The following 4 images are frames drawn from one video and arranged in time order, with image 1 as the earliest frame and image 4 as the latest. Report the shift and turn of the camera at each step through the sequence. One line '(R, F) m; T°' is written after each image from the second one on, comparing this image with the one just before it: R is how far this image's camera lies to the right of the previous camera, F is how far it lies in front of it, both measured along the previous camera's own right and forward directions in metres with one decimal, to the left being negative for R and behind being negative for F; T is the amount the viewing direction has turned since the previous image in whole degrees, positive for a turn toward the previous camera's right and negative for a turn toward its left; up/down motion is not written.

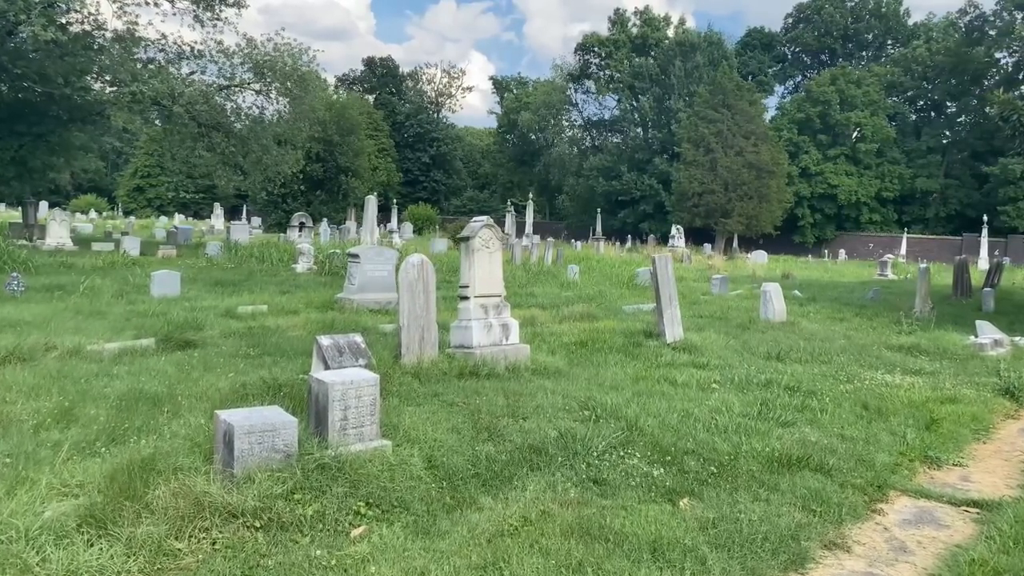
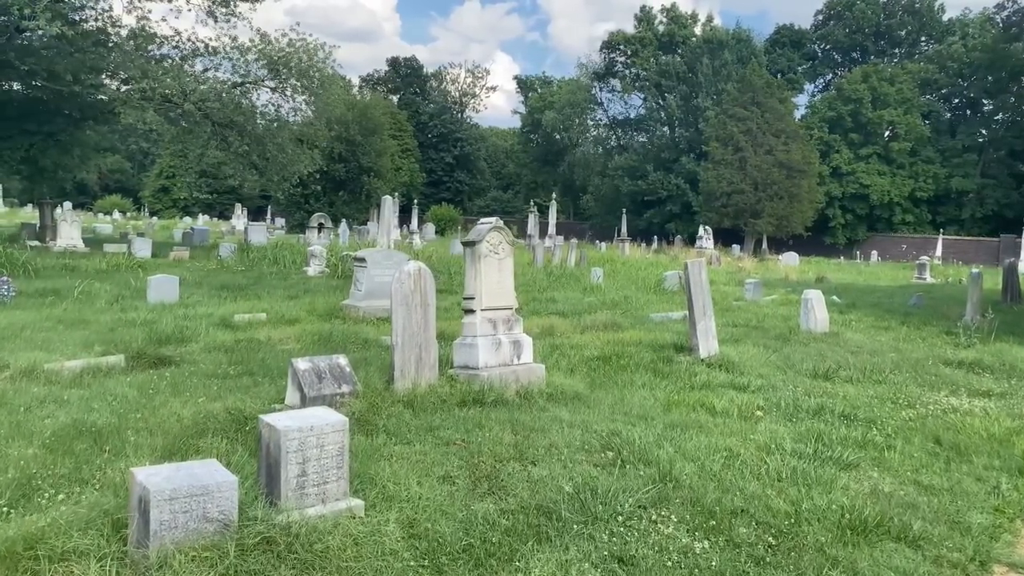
(+0.1, +0.9) m; -2°
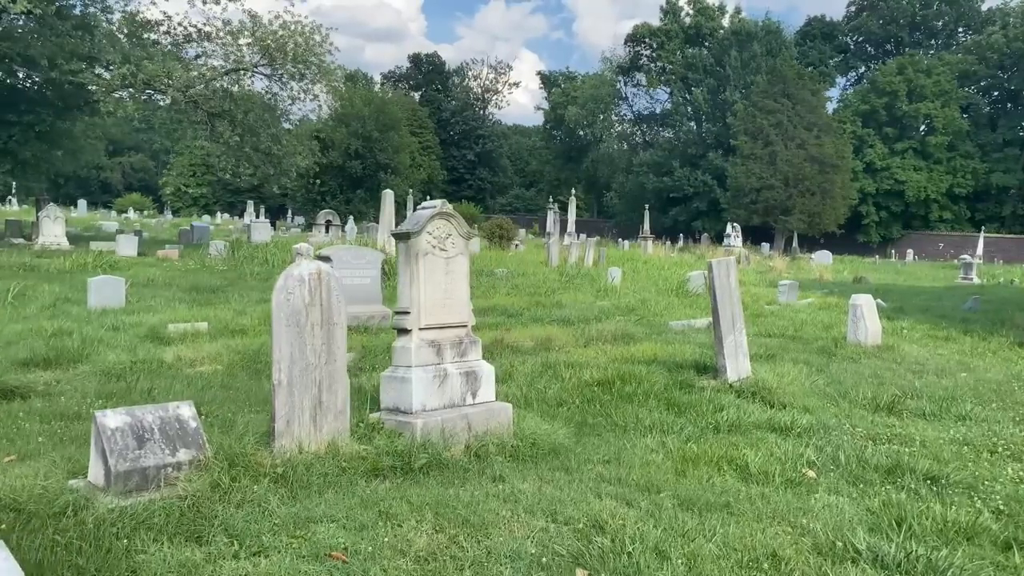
(+0.4, +1.8) m; -2°
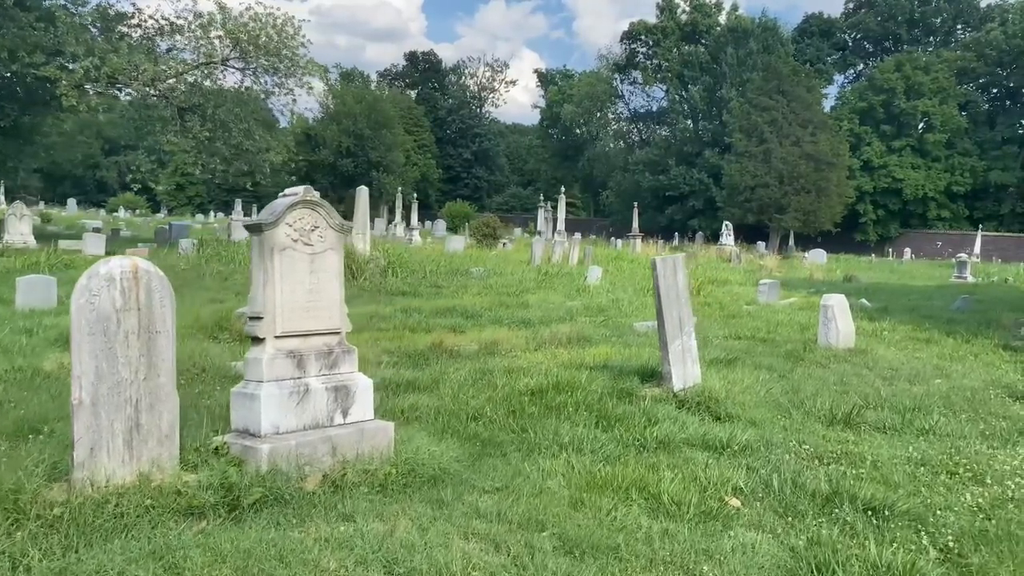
(+0.6, +0.6) m; 0°
